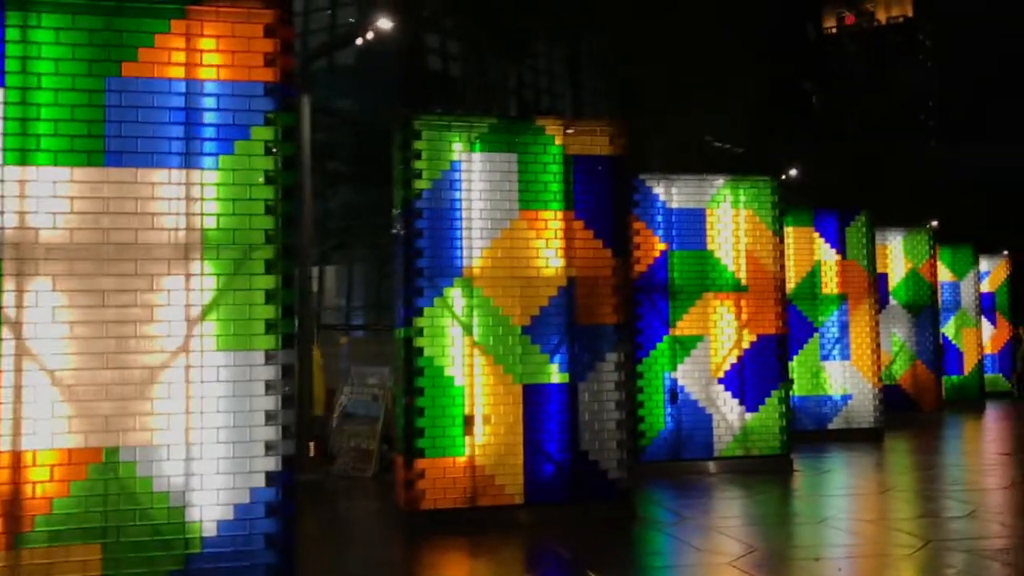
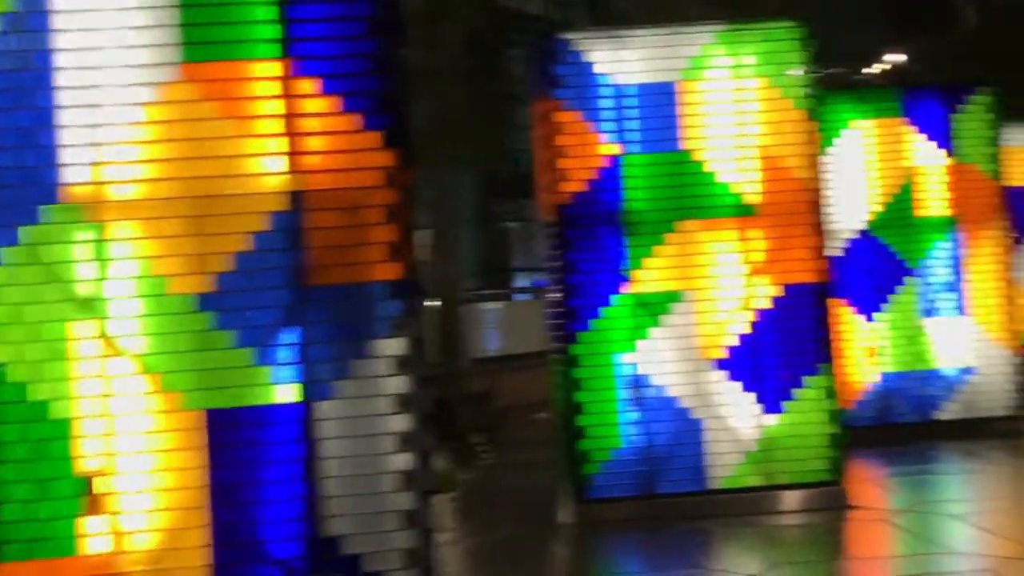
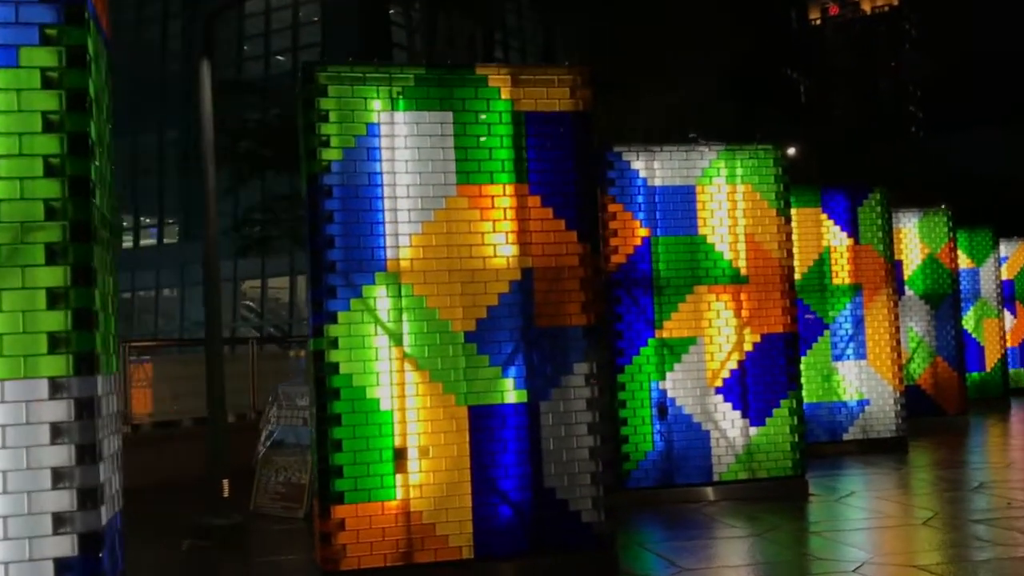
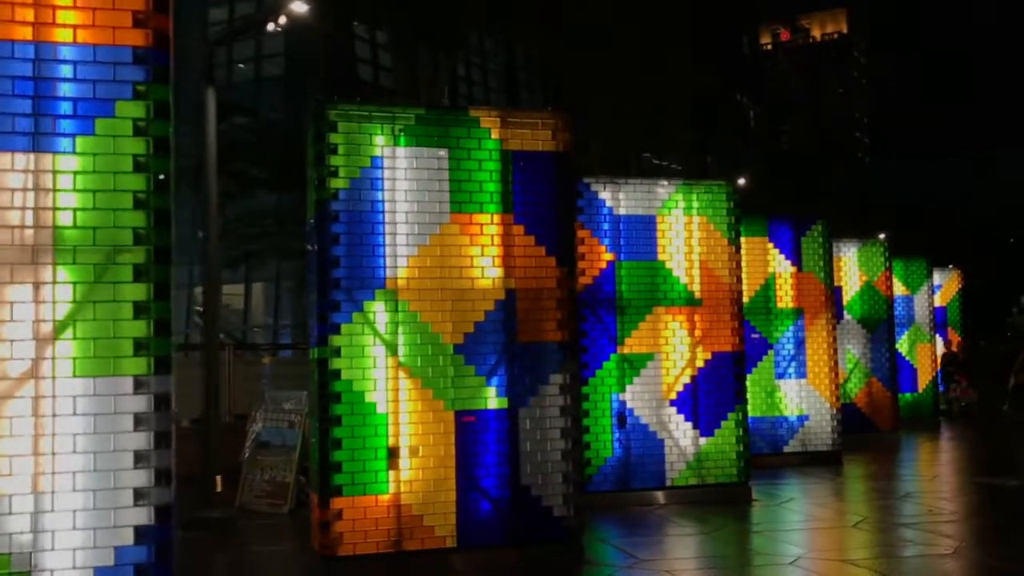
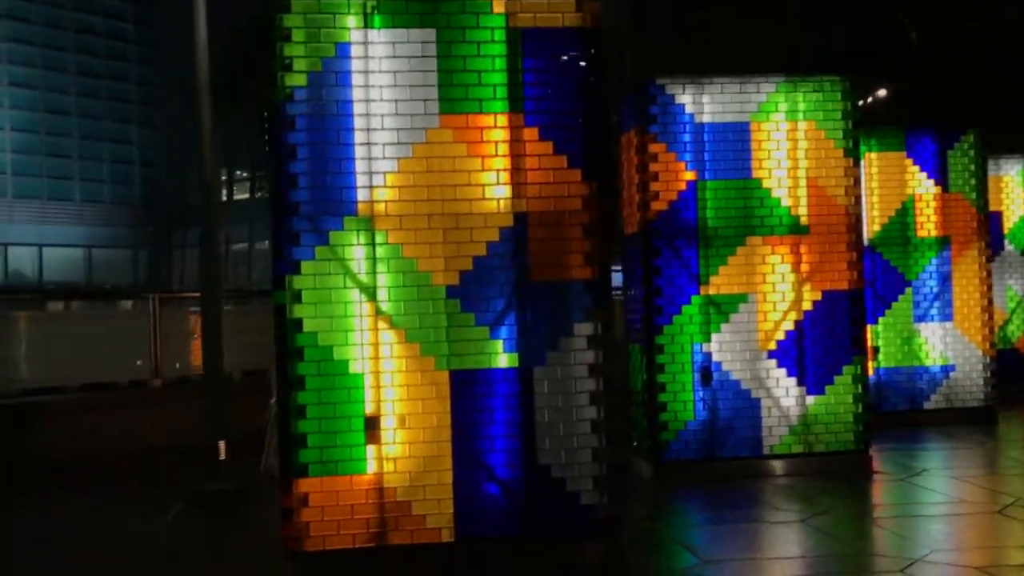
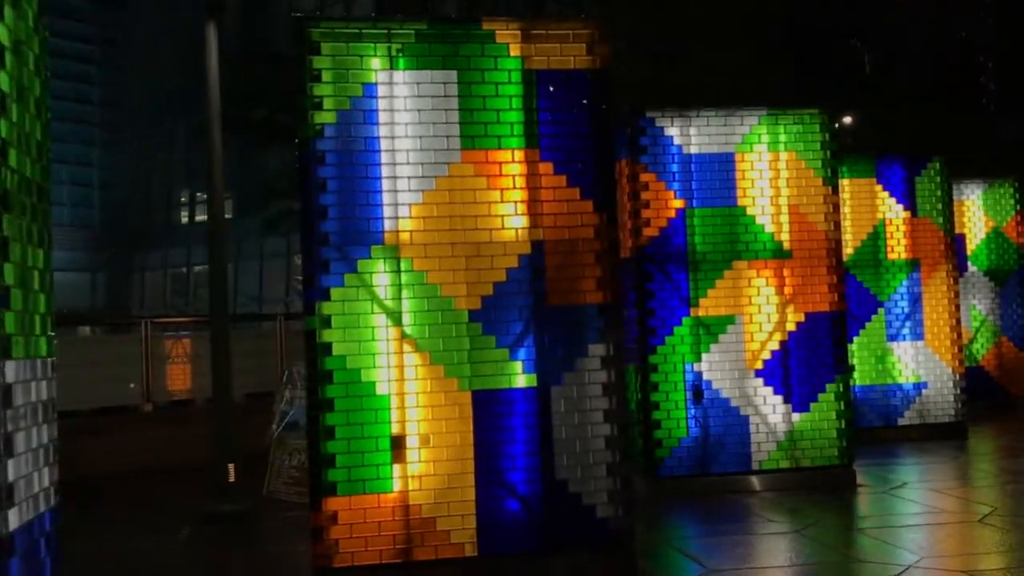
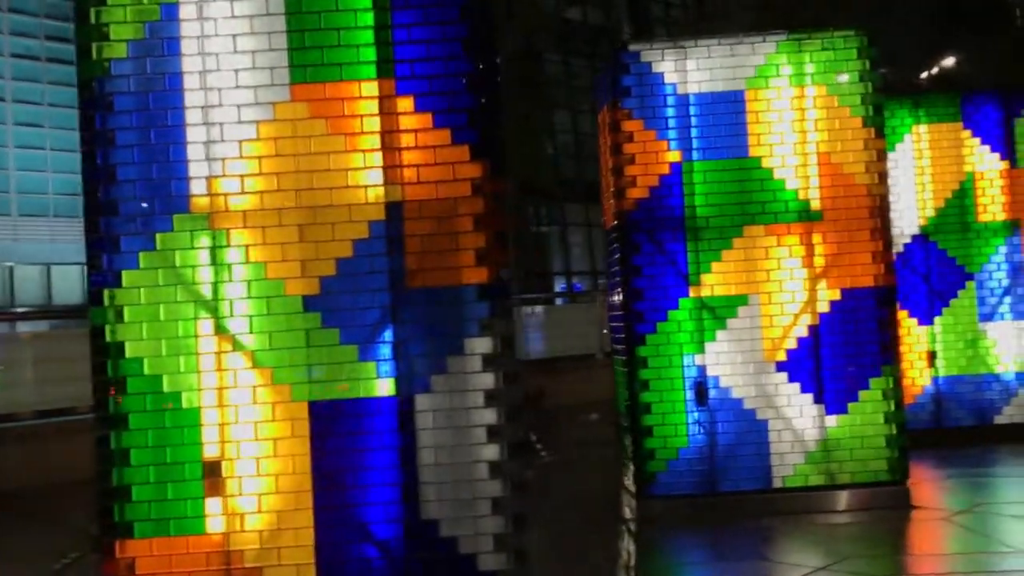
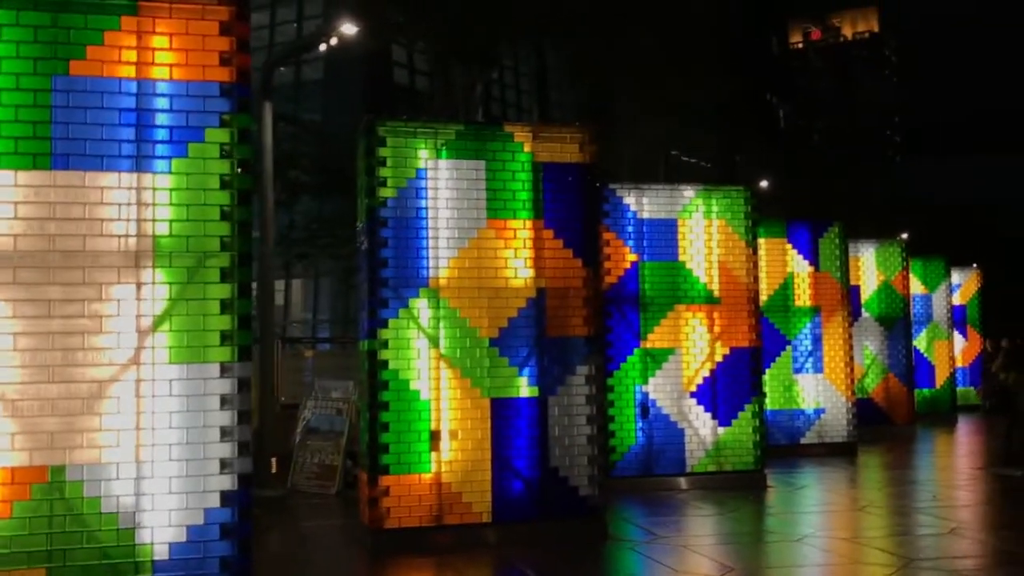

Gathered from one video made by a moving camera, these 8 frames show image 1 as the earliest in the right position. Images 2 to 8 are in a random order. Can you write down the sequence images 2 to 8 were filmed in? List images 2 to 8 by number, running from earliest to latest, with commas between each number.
8, 4, 3, 6, 5, 7, 2
